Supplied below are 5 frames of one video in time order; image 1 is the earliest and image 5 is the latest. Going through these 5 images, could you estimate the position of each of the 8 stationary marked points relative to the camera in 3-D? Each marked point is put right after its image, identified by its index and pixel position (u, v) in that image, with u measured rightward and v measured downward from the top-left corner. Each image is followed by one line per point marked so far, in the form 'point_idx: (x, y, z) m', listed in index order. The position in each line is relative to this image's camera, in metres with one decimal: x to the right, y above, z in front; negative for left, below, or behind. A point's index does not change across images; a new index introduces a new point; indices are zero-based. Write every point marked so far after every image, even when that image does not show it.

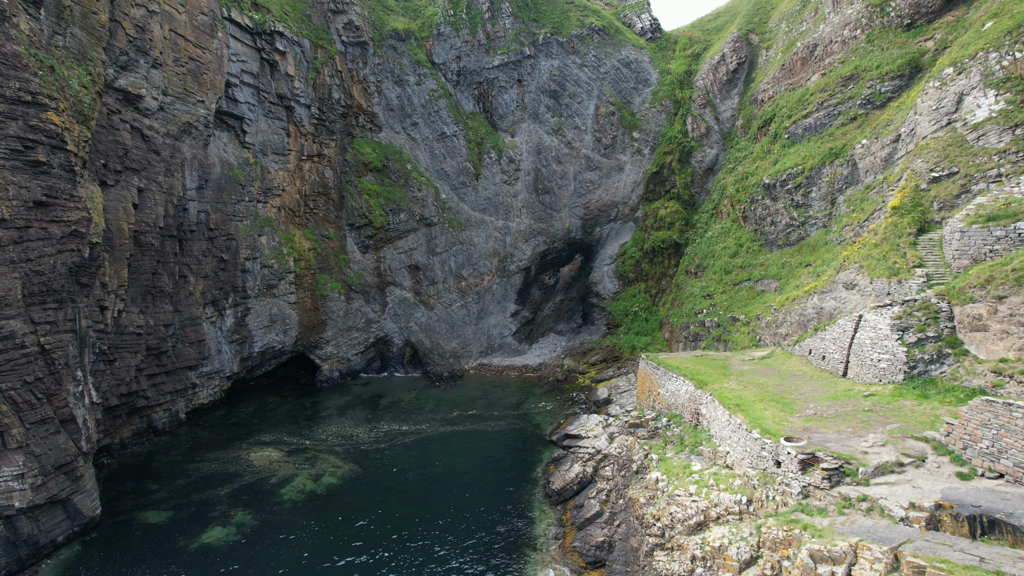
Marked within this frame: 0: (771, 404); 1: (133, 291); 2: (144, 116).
0: (+5.9, -2.7, +10.6) m
1: (-13.6, -0.1, +16.9) m
2: (-13.4, +6.3, +17.2) m
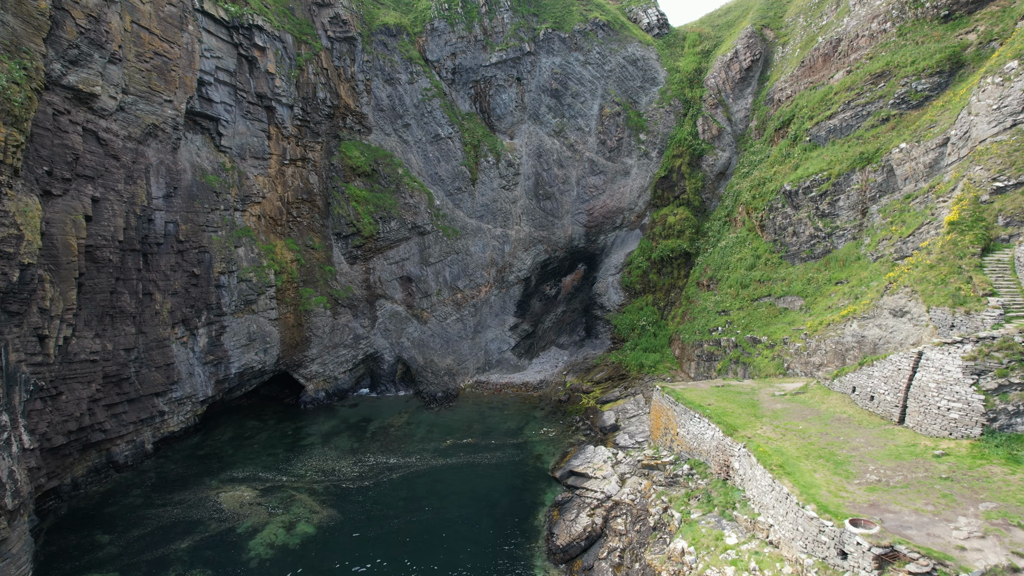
0: (+5.8, -3.3, +8.8) m
1: (-13.6, -0.8, +15.1) m
2: (-13.5, +5.6, +15.4) m
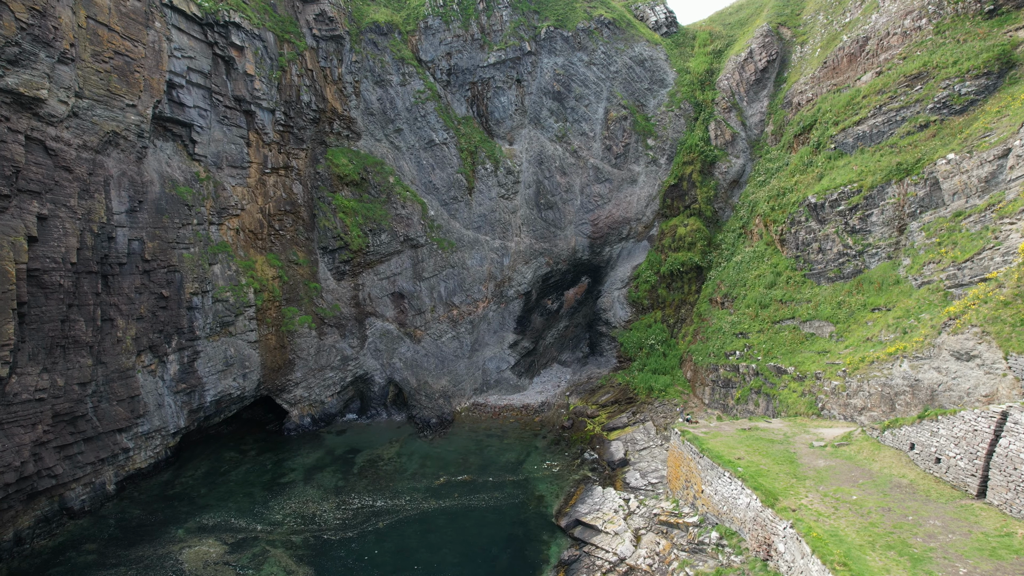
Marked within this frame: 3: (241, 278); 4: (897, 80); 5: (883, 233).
0: (+5.8, -4.2, +7.1) m
1: (-13.6, -1.6, +13.4) m
2: (-13.5, +4.8, +13.7) m
3: (-11.3, +0.4, +19.6) m
4: (+14.5, +7.9, +17.7) m
5: (+12.4, +1.9, +15.7) m
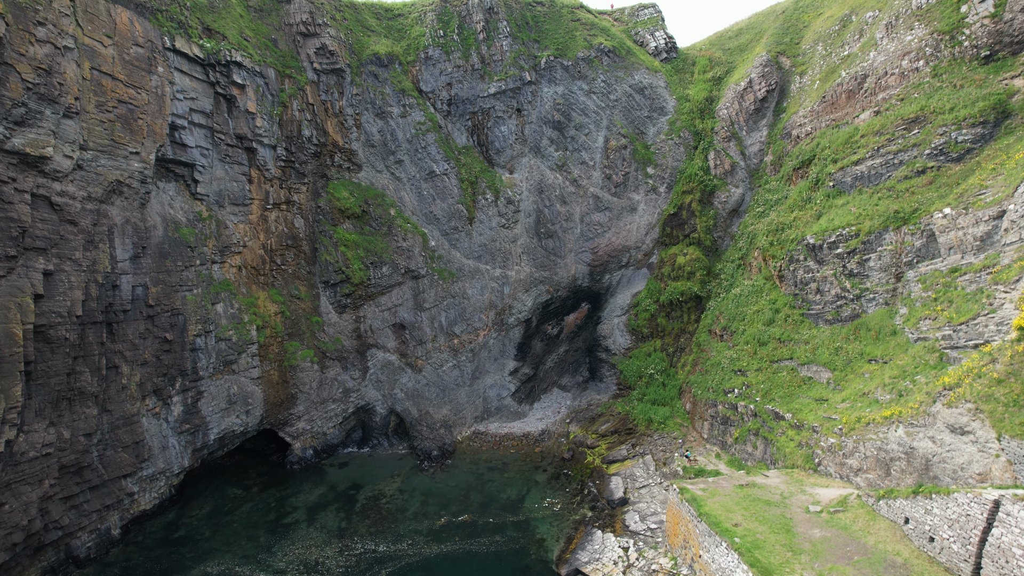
0: (+5.8, -5.8, +7.3) m
1: (-13.6, -3.3, +13.5) m
2: (-13.5, +3.1, +13.8) m
3: (-11.3, -1.2, +19.8) m
4: (+14.5, +6.3, +17.8) m
5: (+12.4, +0.3, +15.8) m
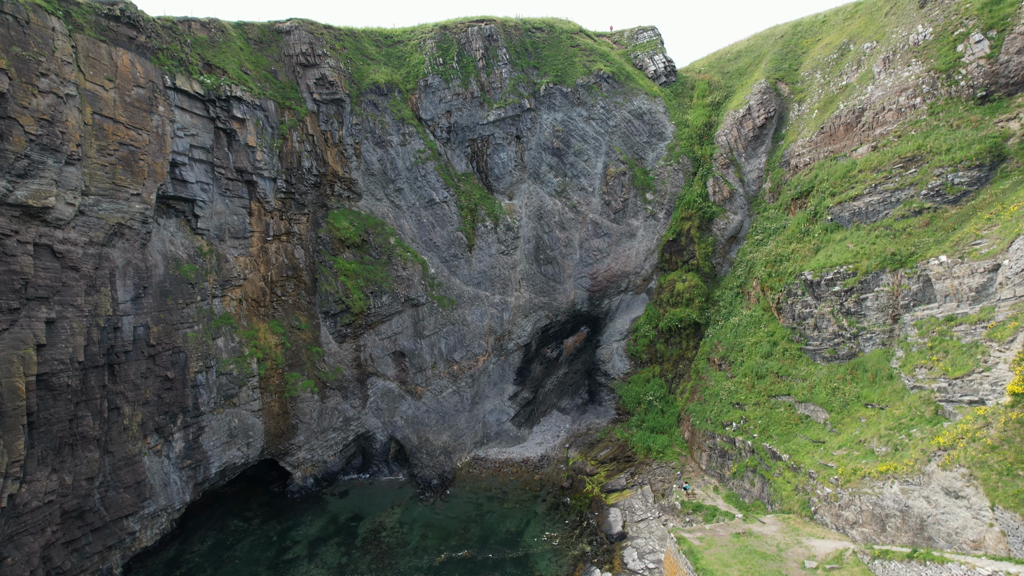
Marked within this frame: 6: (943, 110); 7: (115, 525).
0: (+5.8, -7.2, +7.4) m
1: (-13.6, -4.7, +13.6) m
2: (-13.5, +1.7, +13.9) m
3: (-11.3, -2.6, +19.9) m
4: (+14.5, +4.9, +17.9) m
5: (+12.4, -1.1, +15.9) m
6: (+16.0, +6.6, +17.5) m
7: (-13.3, -8.0, +15.7) m
